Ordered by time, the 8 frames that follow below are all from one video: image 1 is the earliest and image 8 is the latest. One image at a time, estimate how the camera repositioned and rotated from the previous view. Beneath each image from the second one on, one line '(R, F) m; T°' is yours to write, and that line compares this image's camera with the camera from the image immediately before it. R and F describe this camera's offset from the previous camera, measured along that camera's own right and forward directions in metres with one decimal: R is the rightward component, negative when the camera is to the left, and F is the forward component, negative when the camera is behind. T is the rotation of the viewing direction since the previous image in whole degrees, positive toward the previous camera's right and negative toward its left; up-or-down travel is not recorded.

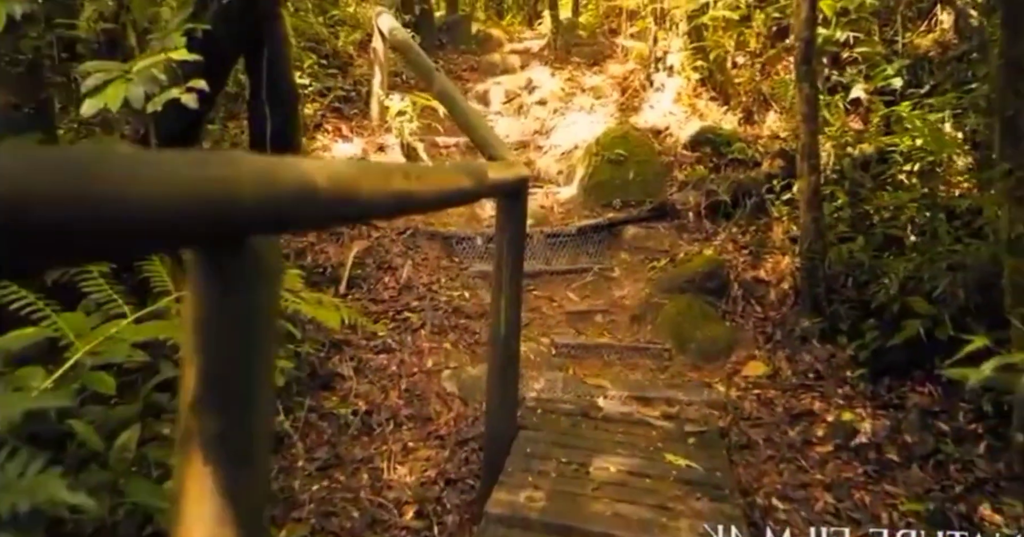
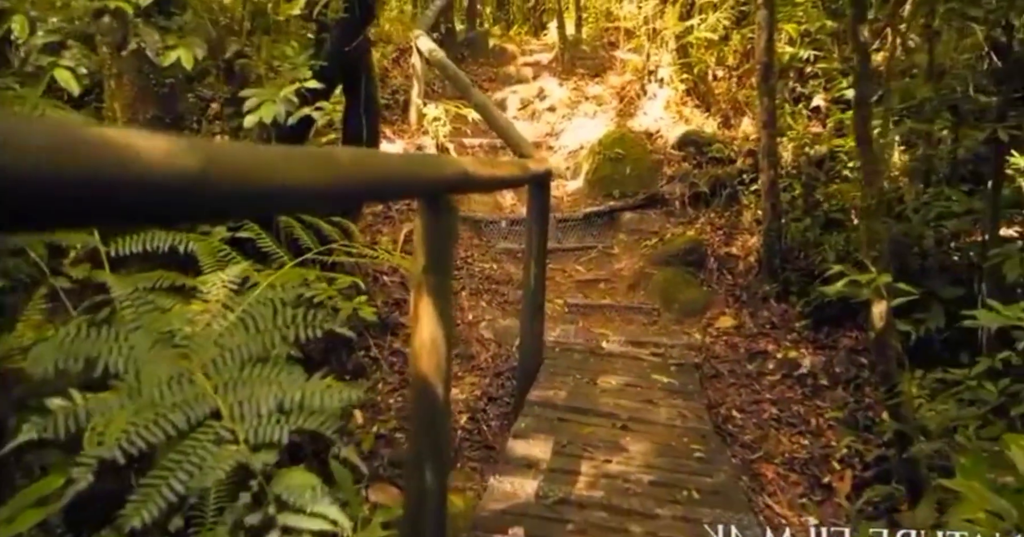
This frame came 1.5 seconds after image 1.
(-0.1, -0.8) m; 0°
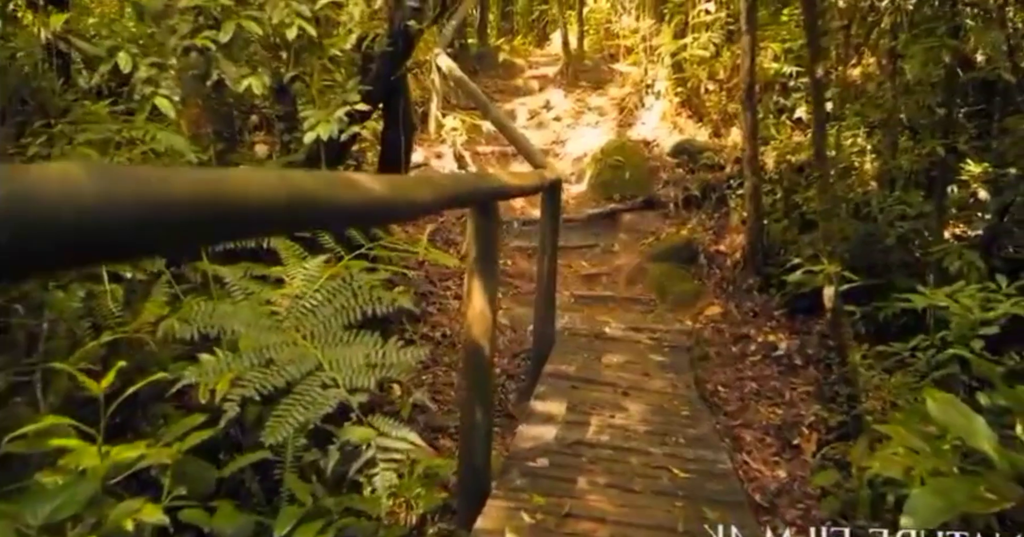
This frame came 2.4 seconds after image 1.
(-0.1, -0.5) m; 0°
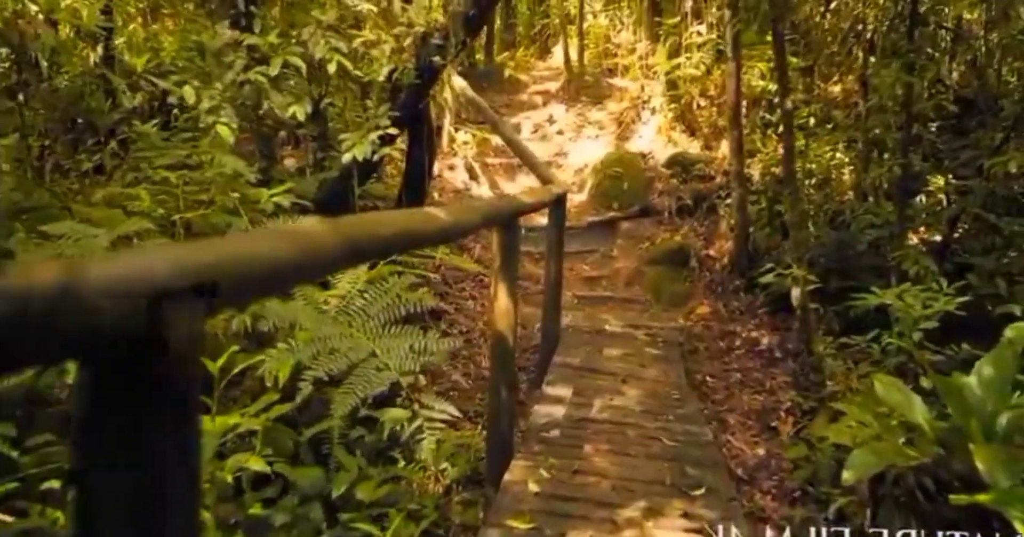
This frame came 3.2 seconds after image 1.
(-0.1, -0.4) m; 0°
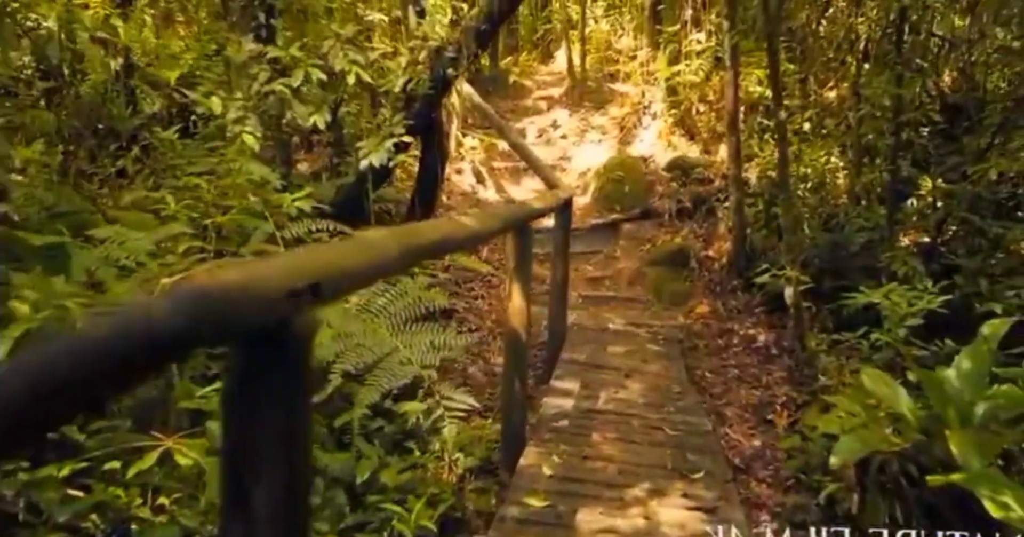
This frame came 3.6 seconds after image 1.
(0.0, -0.2) m; 0°
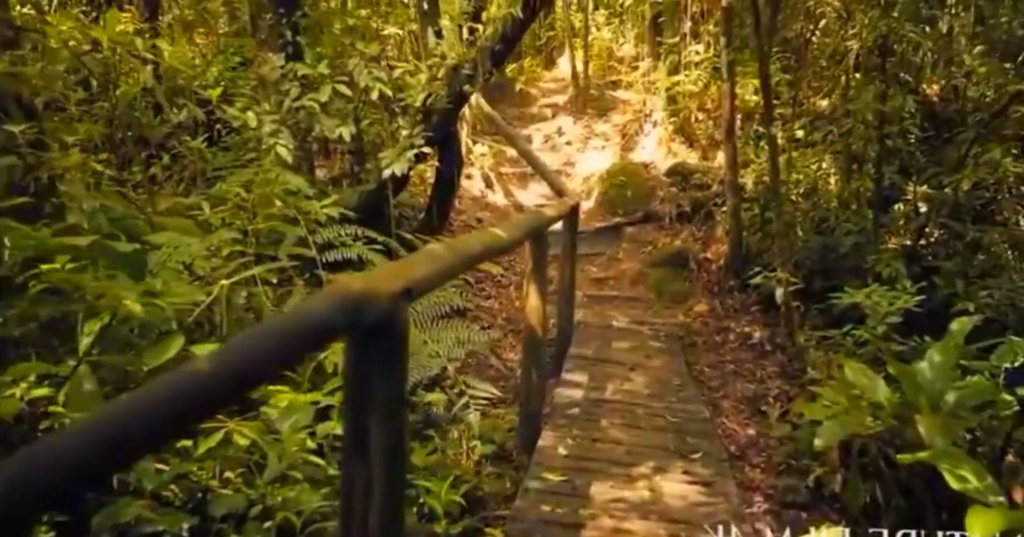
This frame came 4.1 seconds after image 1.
(-0.1, -0.3) m; 0°
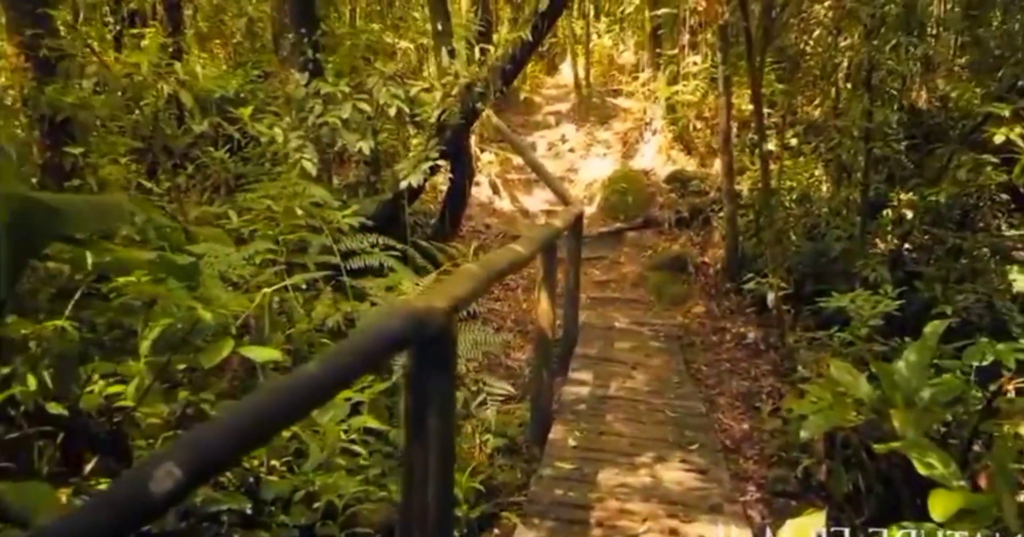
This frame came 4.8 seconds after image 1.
(0.0, -0.3) m; 0°
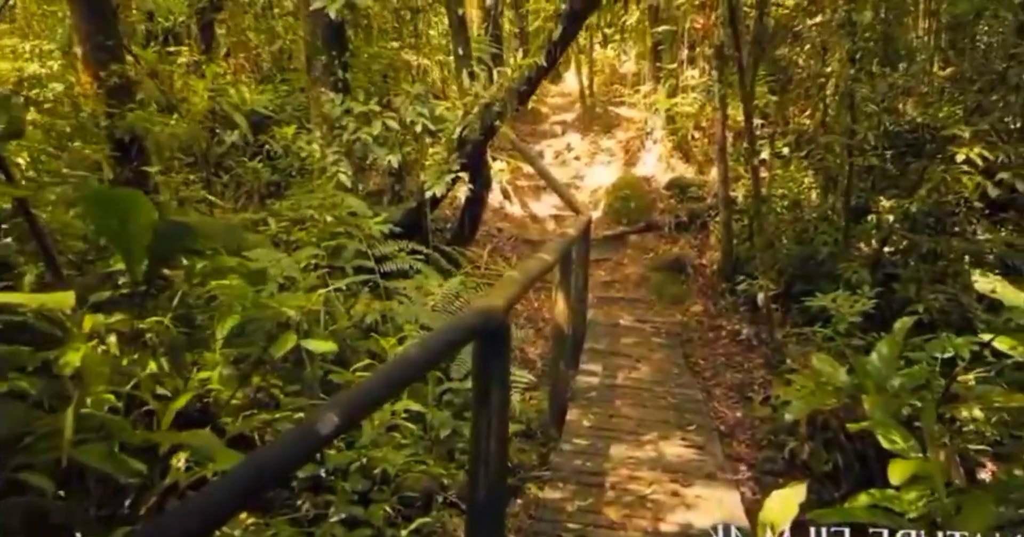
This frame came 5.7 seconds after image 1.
(-0.1, -0.4) m; 0°
